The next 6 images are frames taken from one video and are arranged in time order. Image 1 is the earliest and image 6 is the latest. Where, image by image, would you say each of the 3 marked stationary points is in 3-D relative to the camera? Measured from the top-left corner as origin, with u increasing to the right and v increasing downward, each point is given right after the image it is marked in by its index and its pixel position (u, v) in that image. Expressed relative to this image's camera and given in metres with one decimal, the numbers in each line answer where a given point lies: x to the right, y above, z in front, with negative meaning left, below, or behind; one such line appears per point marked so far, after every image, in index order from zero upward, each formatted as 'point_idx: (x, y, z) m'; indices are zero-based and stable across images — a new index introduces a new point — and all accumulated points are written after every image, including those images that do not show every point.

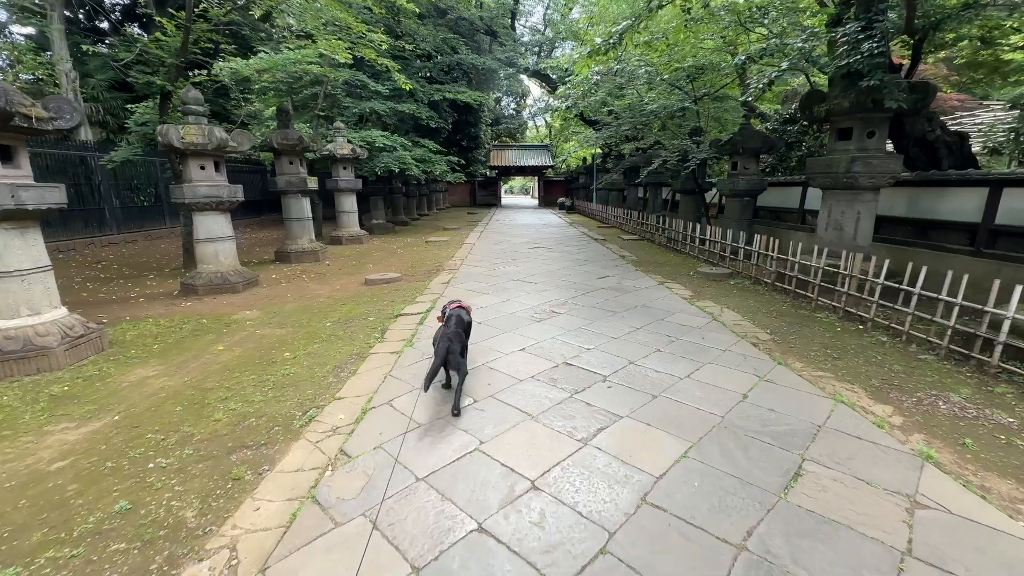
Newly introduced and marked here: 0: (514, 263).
0: (+0.1, +0.4, +6.8) m
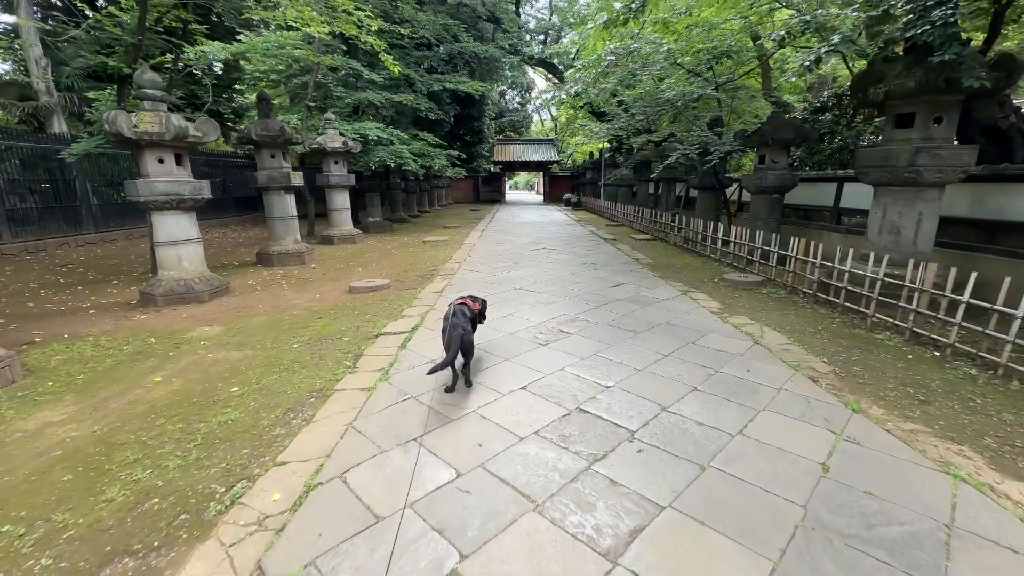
0: (+0.1, +0.3, +6.1) m
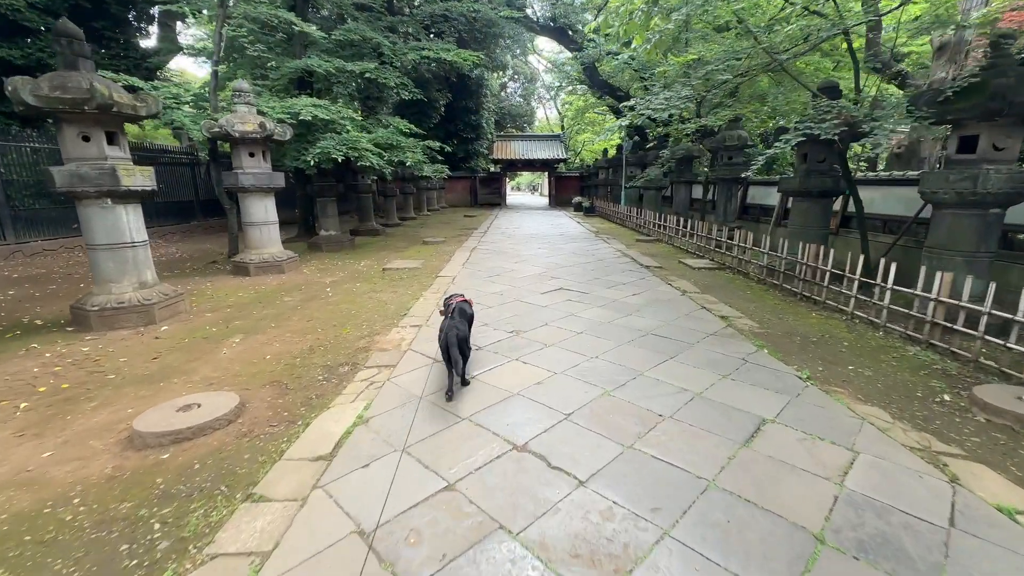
0: (+0.1, -0.4, +3.2) m
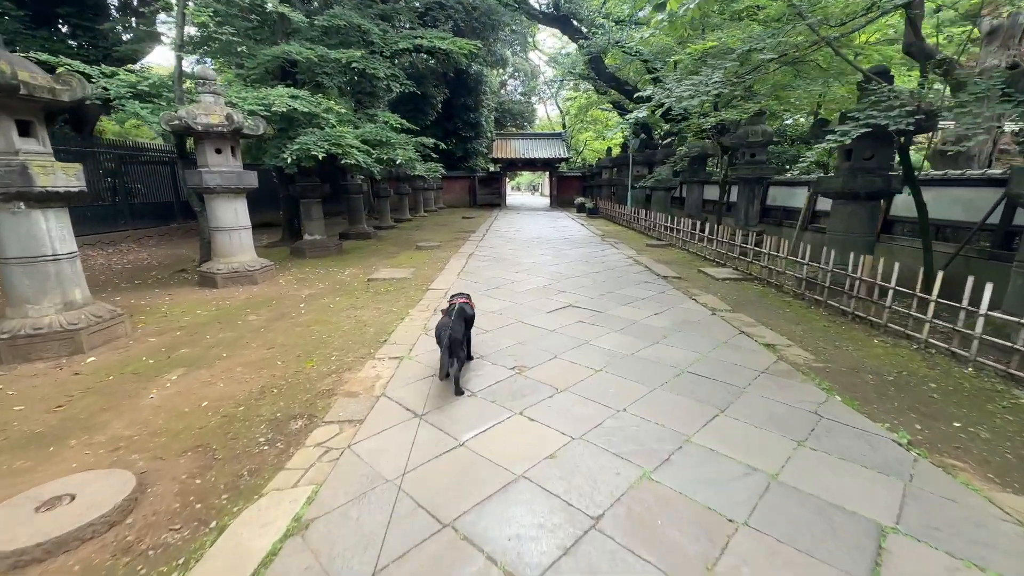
0: (+0.1, -0.6, +2.5) m
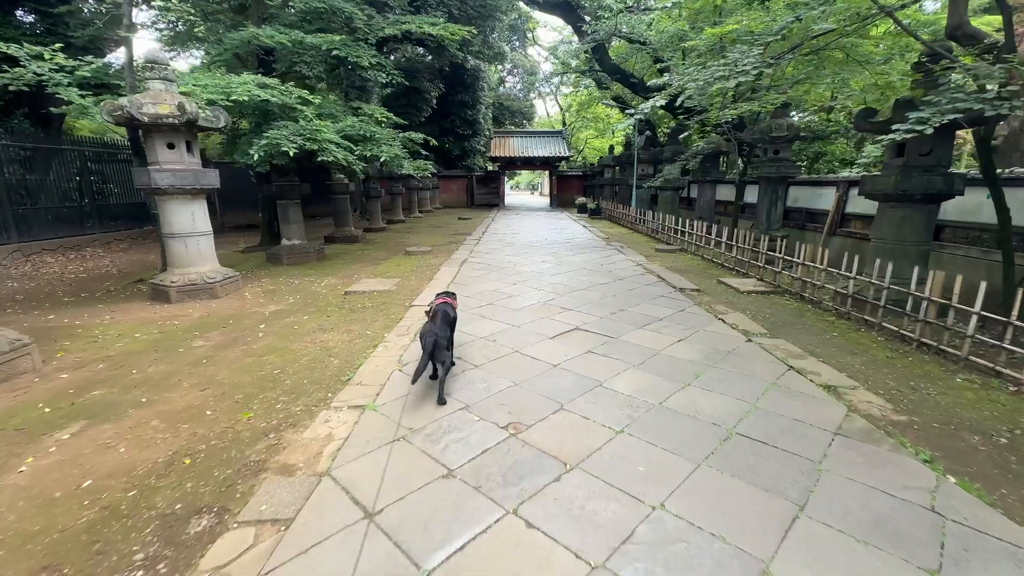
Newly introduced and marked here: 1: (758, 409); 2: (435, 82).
0: (+0.1, -0.8, +1.8) m
1: (+1.3, -0.6, +2.3) m
2: (-2.2, +5.9, +12.9) m
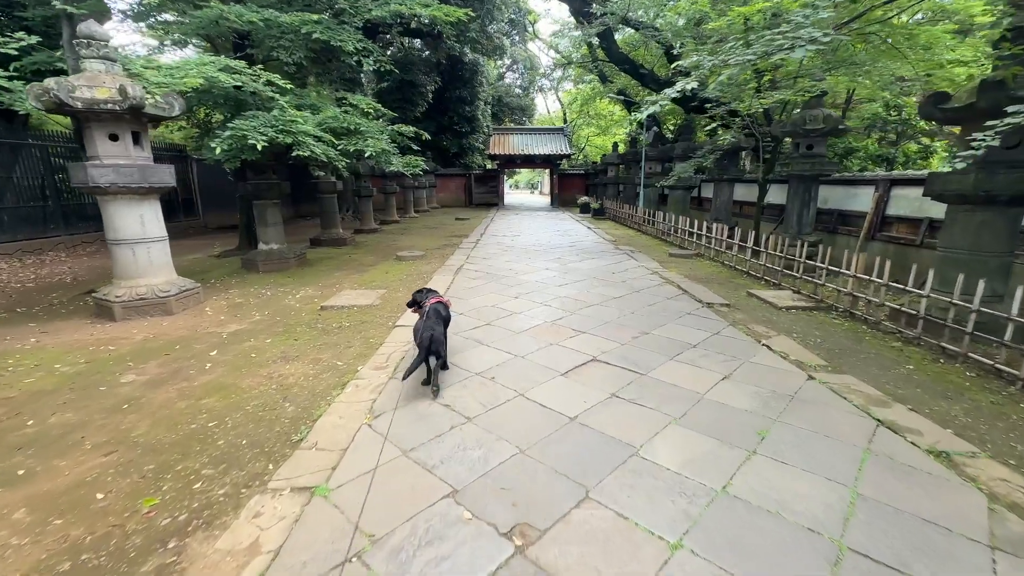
0: (+0.1, -0.9, +1.1) m
1: (+1.3, -0.8, +1.7) m
2: (-2.2, +5.8, +12.2) m
